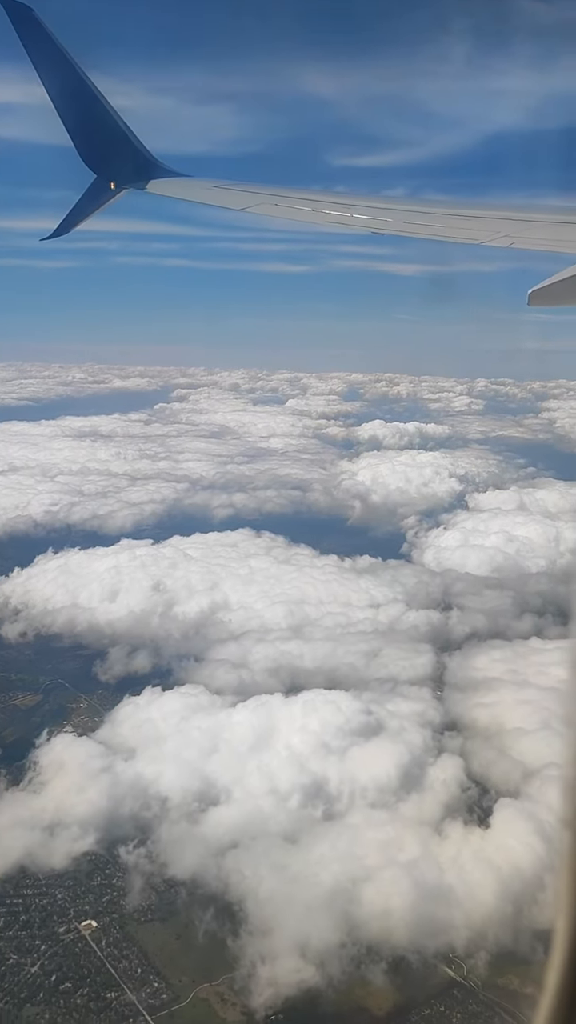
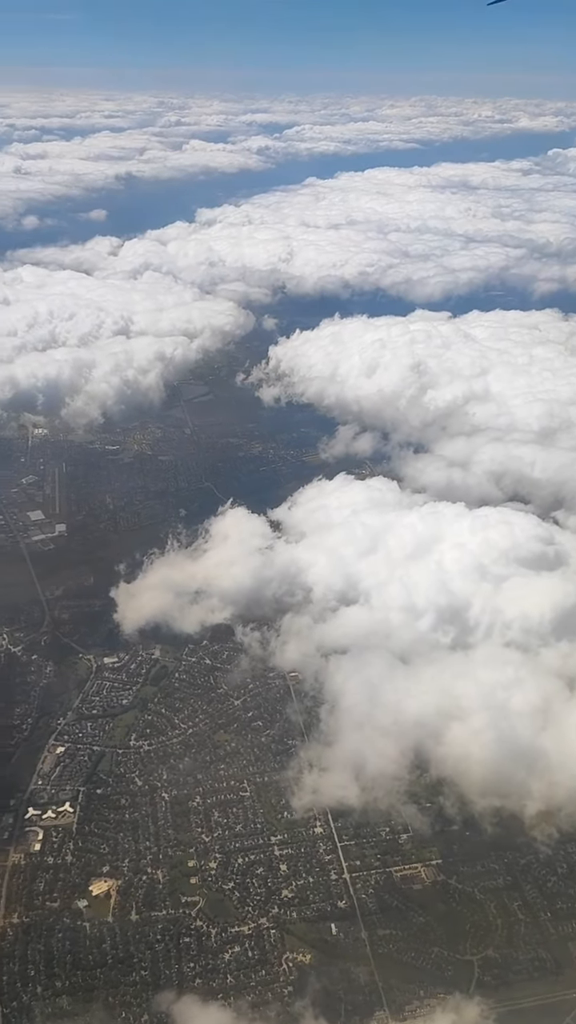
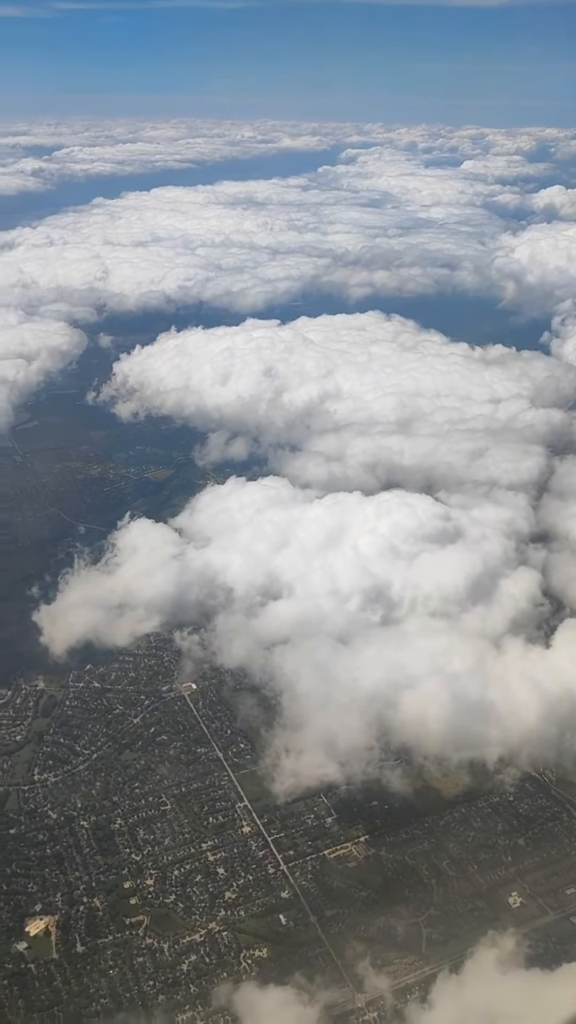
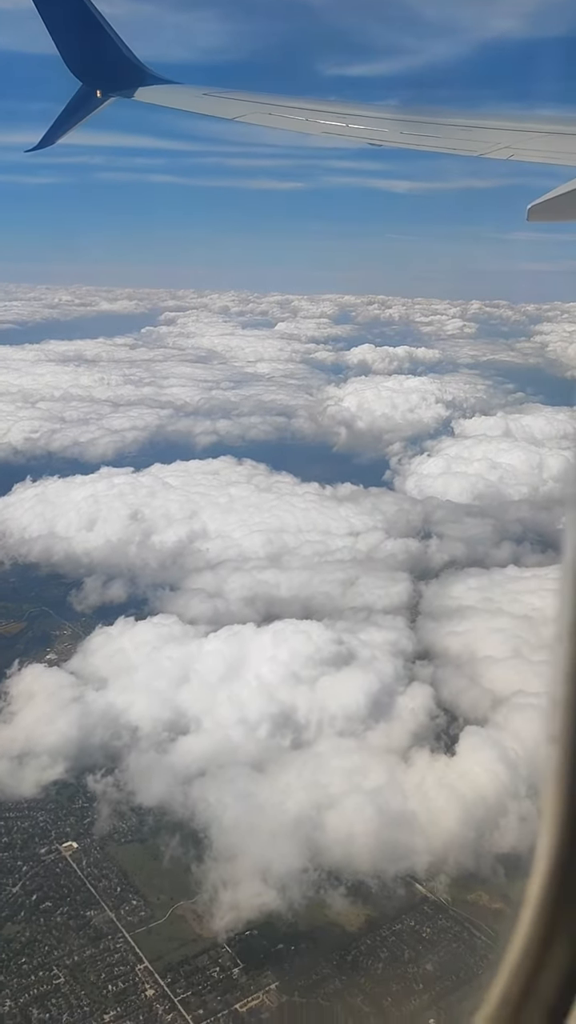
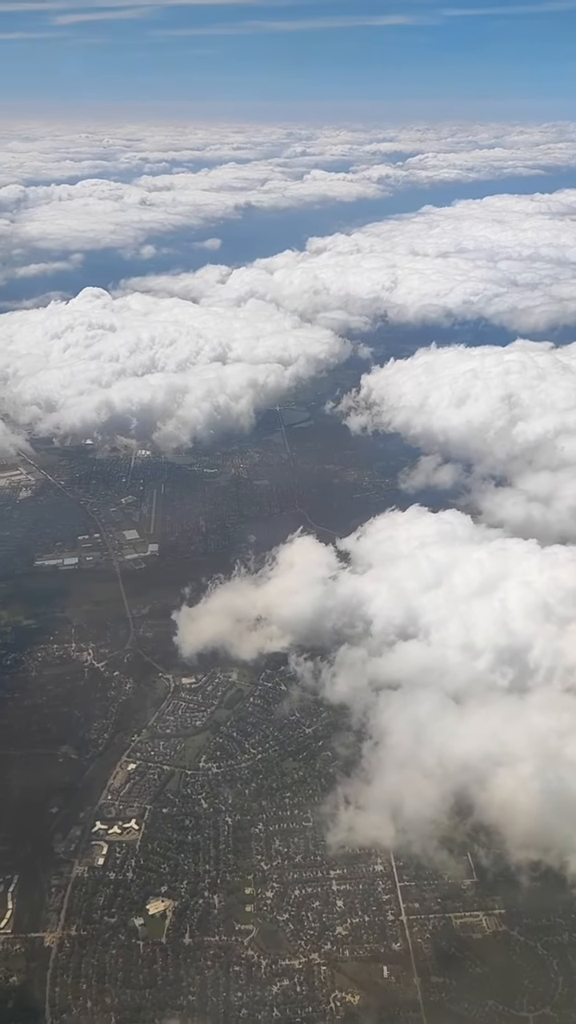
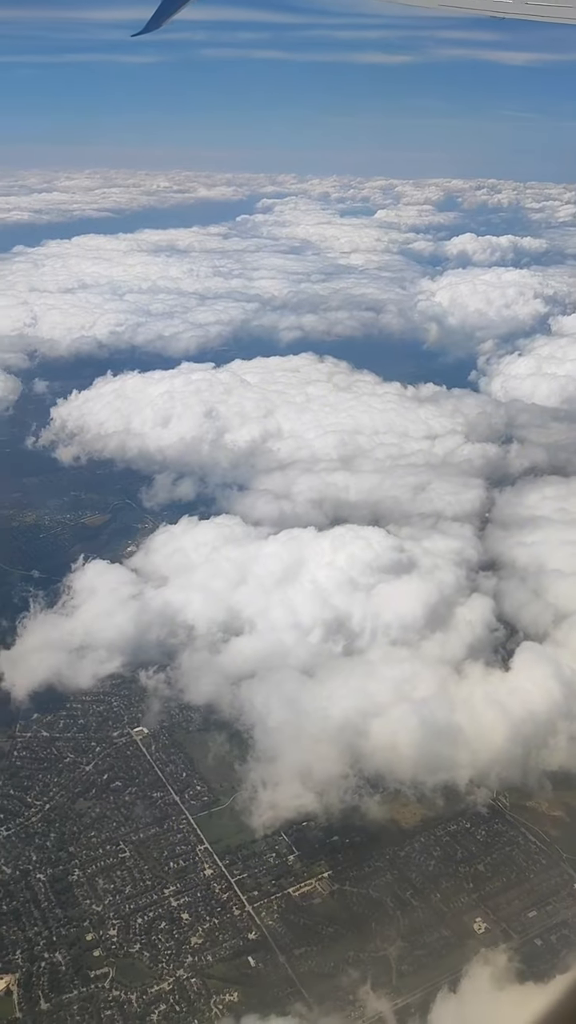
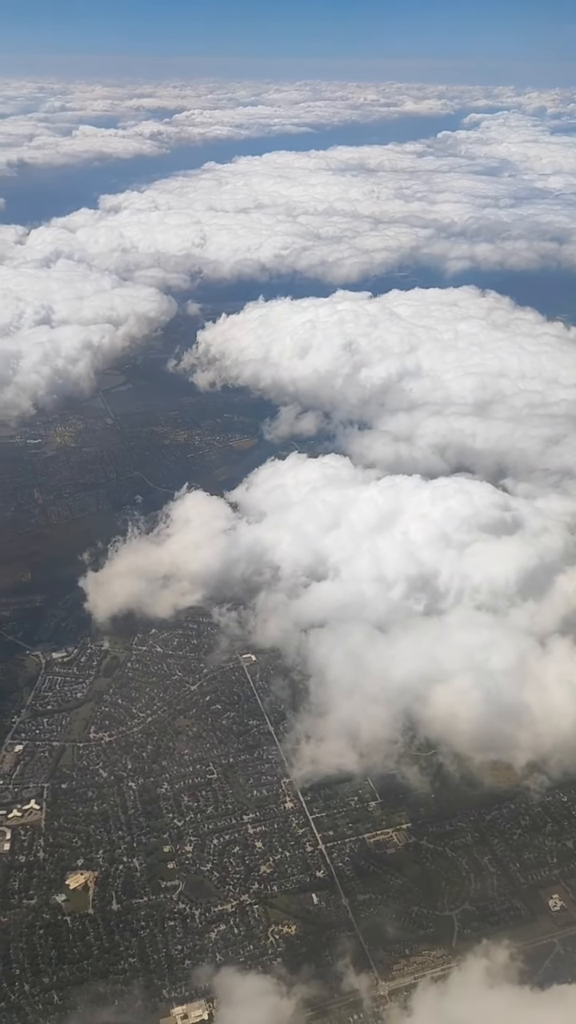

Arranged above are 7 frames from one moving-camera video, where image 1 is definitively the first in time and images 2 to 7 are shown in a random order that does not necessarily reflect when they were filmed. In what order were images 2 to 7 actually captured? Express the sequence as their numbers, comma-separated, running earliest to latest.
4, 6, 3, 7, 2, 5
